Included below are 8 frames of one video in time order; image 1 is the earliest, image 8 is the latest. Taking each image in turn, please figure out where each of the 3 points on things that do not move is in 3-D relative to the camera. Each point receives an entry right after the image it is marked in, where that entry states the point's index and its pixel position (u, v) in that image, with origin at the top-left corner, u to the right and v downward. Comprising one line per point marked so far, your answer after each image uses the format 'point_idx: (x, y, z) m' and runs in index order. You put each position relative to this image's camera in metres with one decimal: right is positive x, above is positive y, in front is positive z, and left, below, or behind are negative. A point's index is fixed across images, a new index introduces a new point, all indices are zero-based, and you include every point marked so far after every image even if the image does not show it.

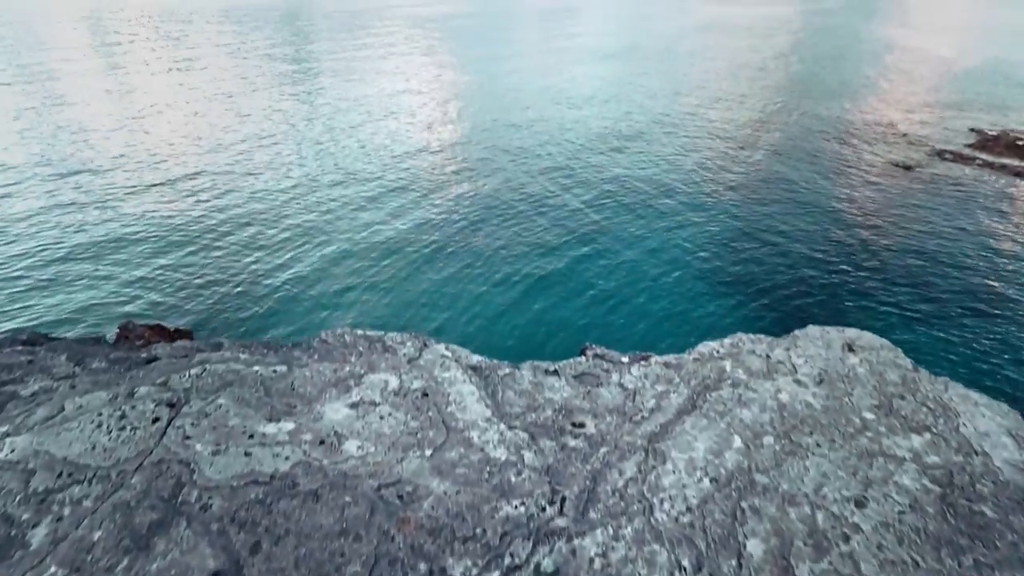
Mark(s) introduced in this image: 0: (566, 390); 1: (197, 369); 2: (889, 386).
0: (+1.5, -2.7, +14.2) m
1: (-7.6, -2.0, +12.8) m
2: (+9.9, -2.6, +13.9) m
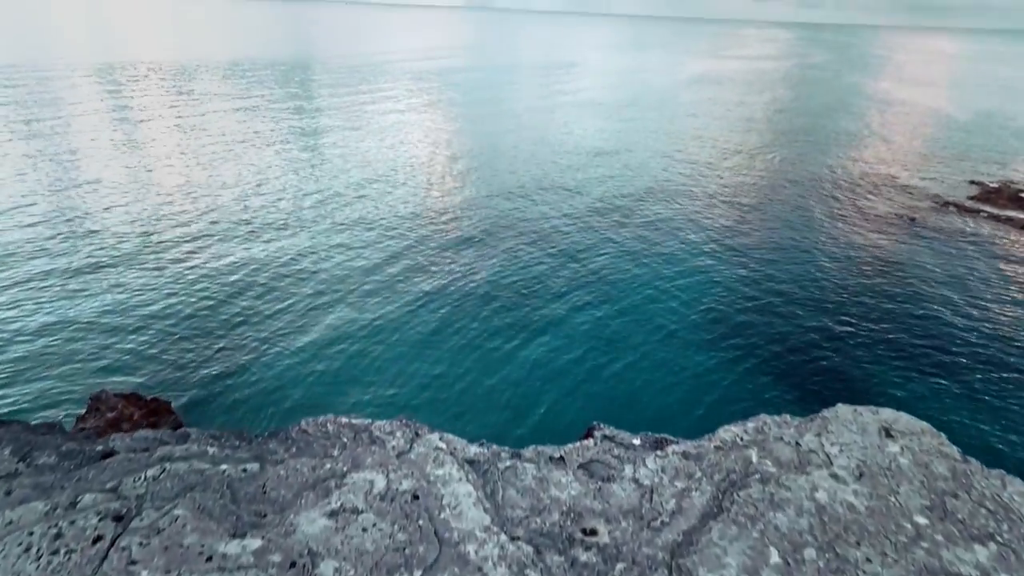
0: (+1.5, -4.7, +12.6) m
1: (-7.5, -3.8, +11.2) m
2: (+9.9, -4.5, +12.3) m
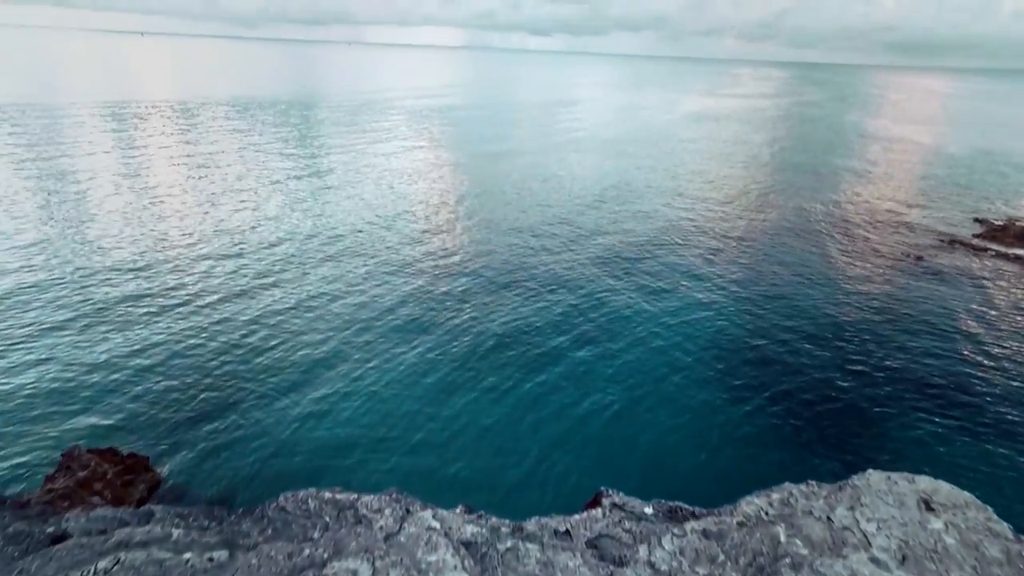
0: (+1.5, -6.0, +11.2) m
1: (-7.5, -5.1, +9.9) m
2: (+9.9, -5.8, +11.0) m
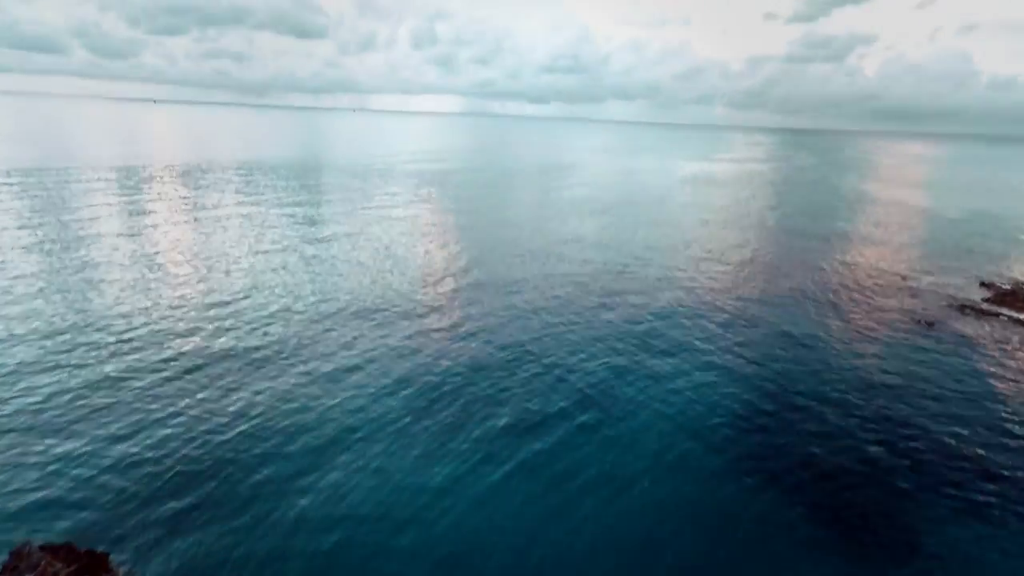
0: (+1.5, -7.7, +9.3) m
1: (-7.5, -6.6, +8.0) m
2: (+9.9, -7.5, +9.1) m
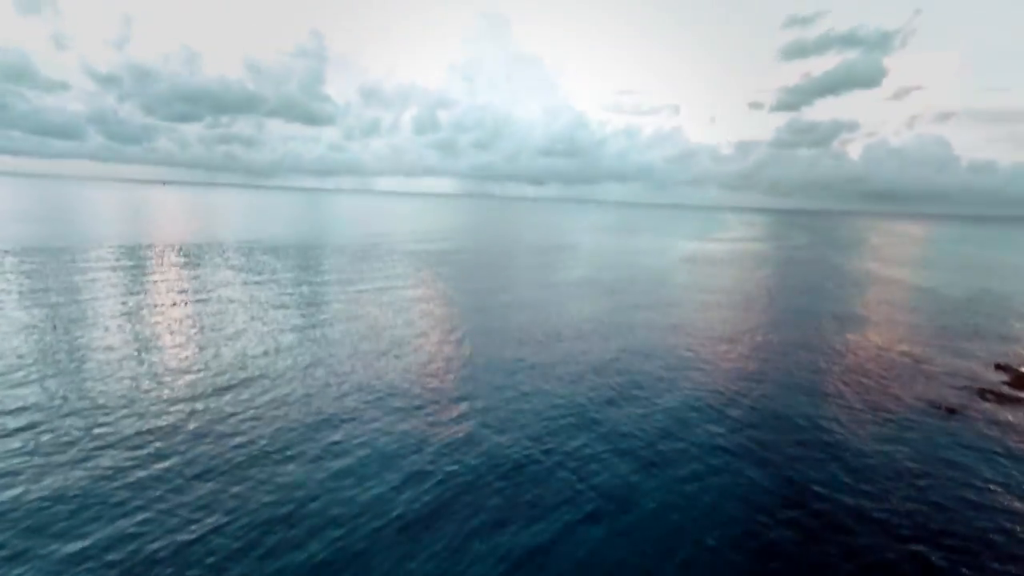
0: (+1.5, -9.4, +6.5) m
1: (-7.5, -8.2, +5.4) m
2: (+9.9, -9.1, +6.3) m
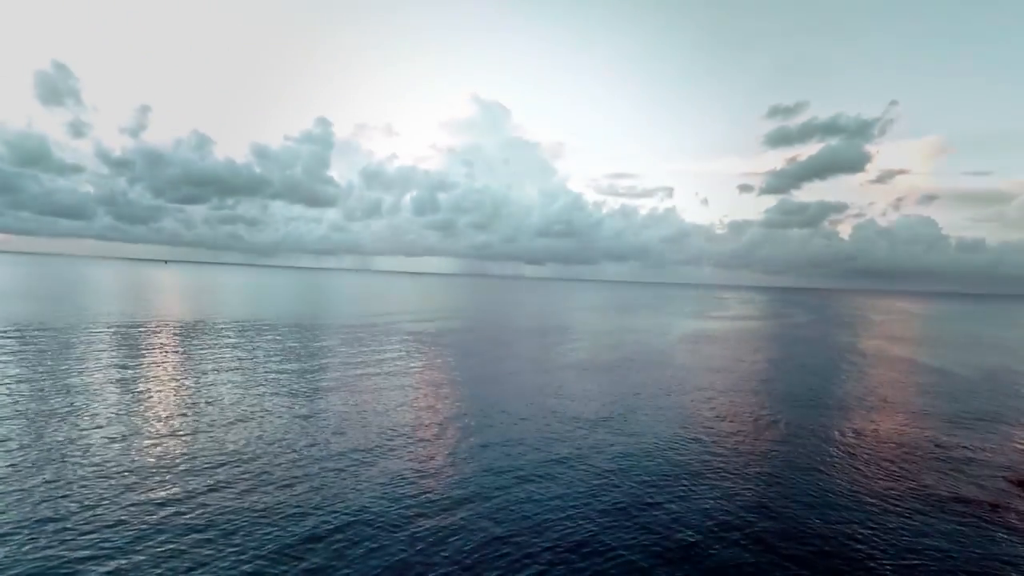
0: (+1.5, -10.6, +3.7) m
1: (-7.5, -9.3, +2.7) m
2: (+9.9, -10.4, +3.6) m
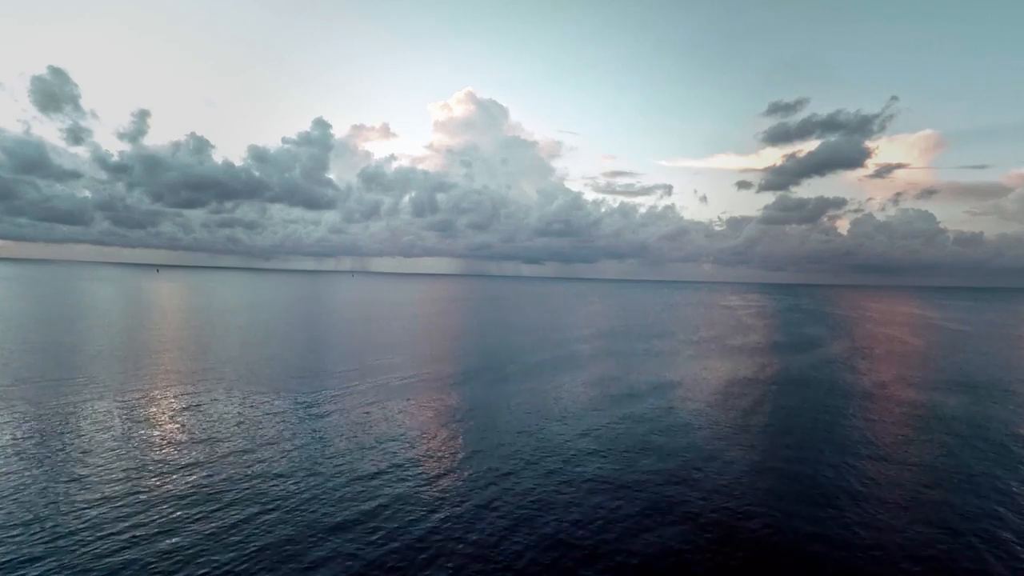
0: (+1.9, -10.8, +3.6) m
1: (-7.1, -9.5, +2.7) m
2: (+10.3, -10.4, +3.5) m
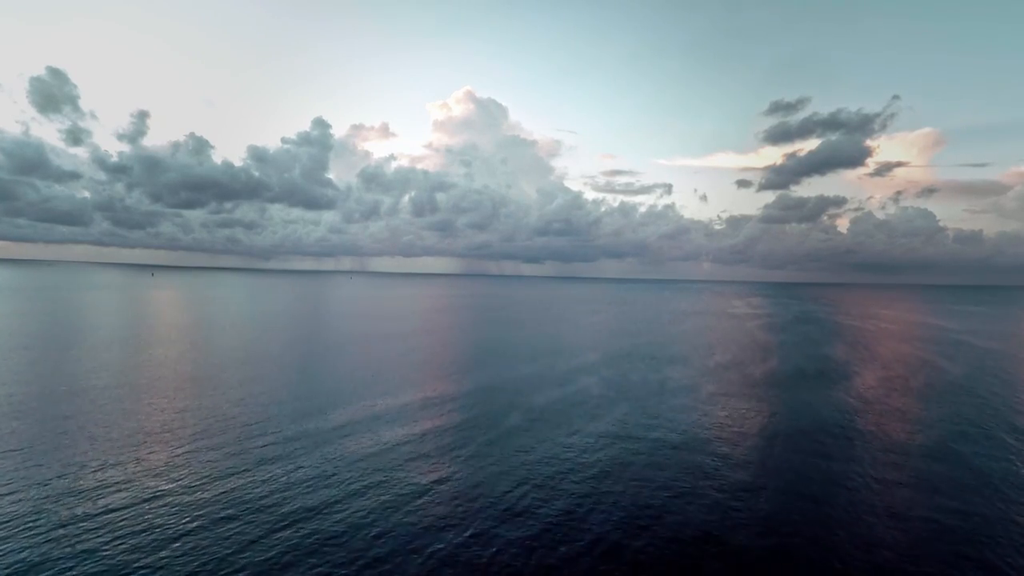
0: (+2.1, -10.9, +3.5) m
1: (-7.0, -9.7, +2.6) m
2: (+10.5, -10.5, +3.4) m
